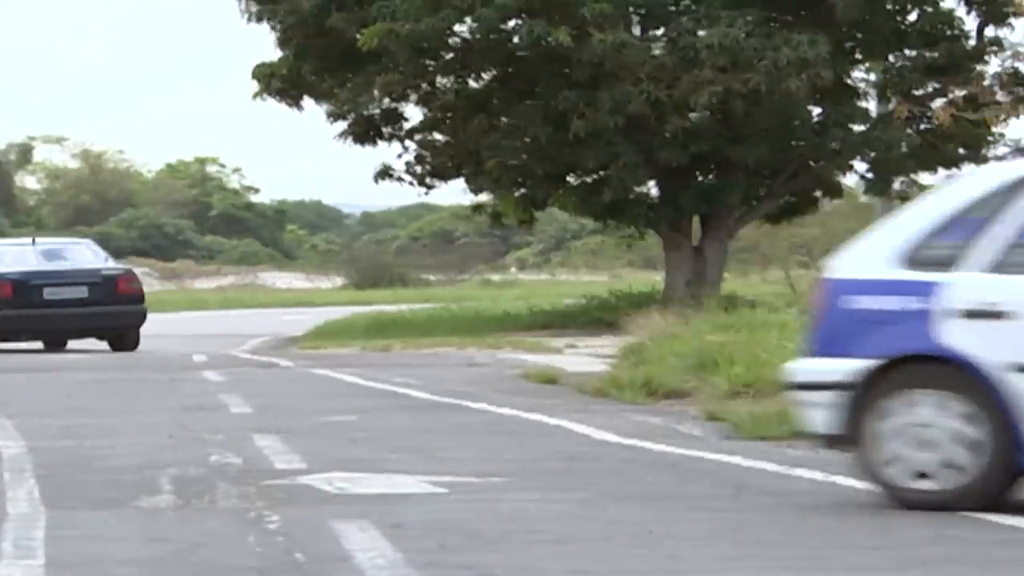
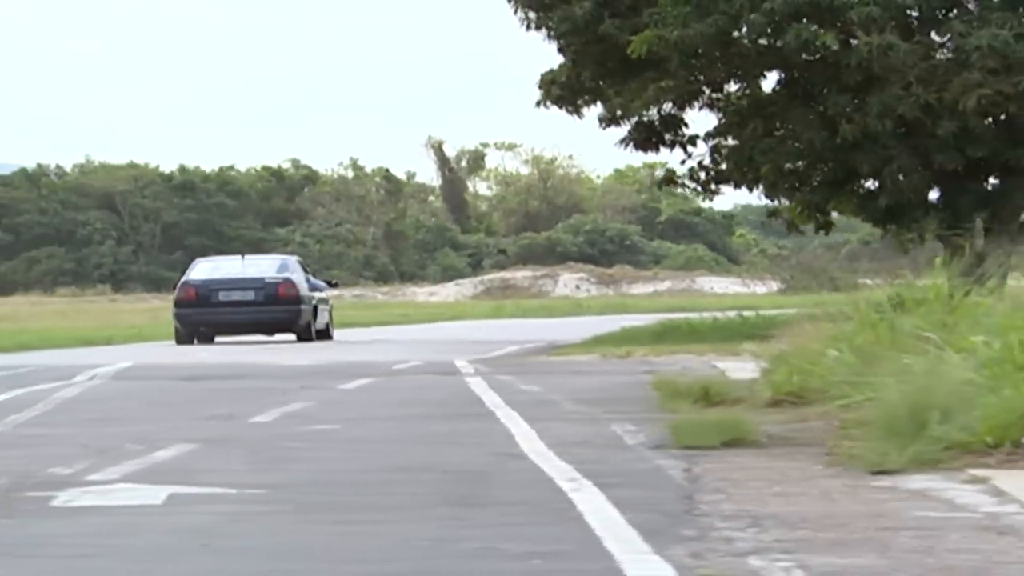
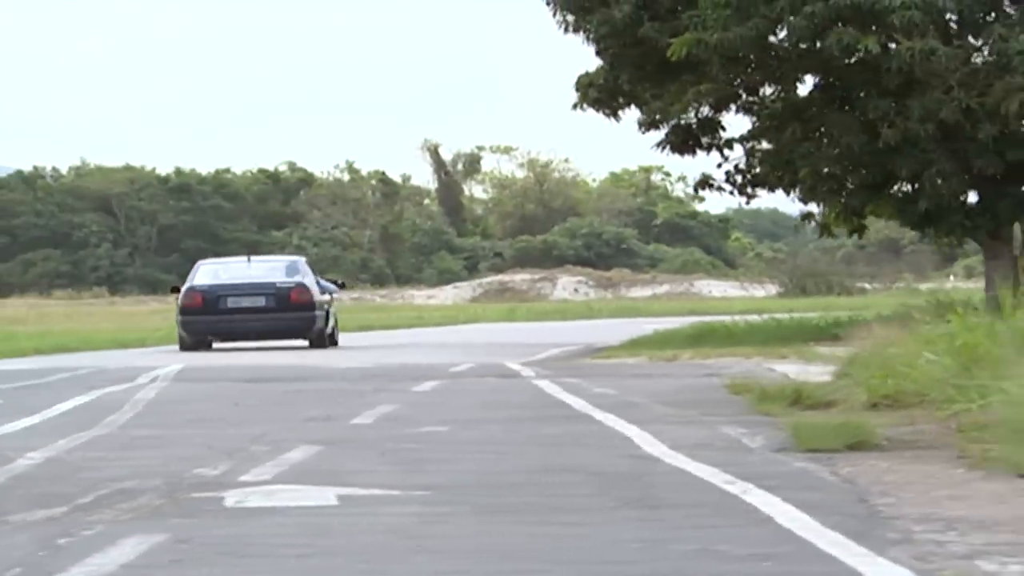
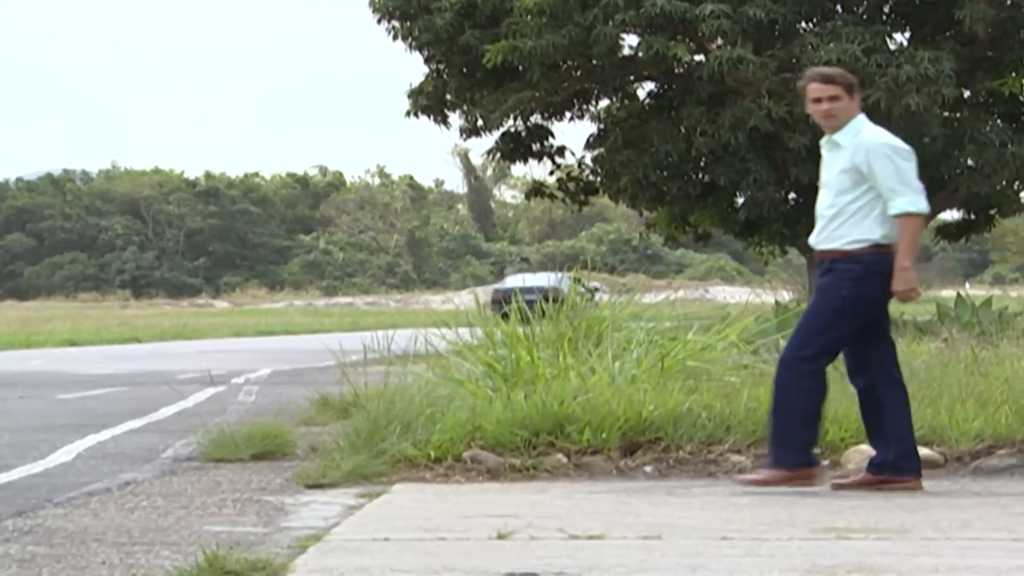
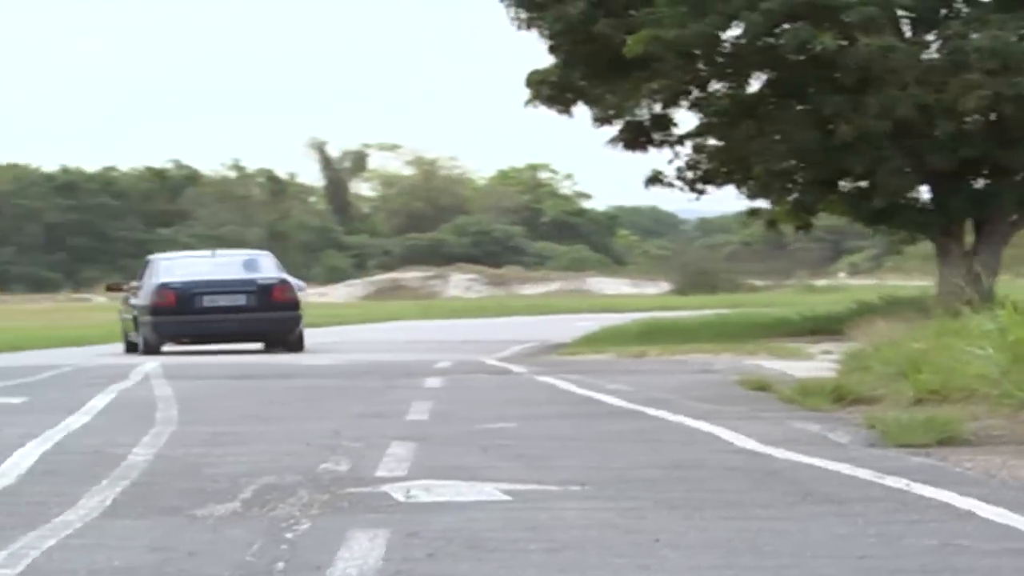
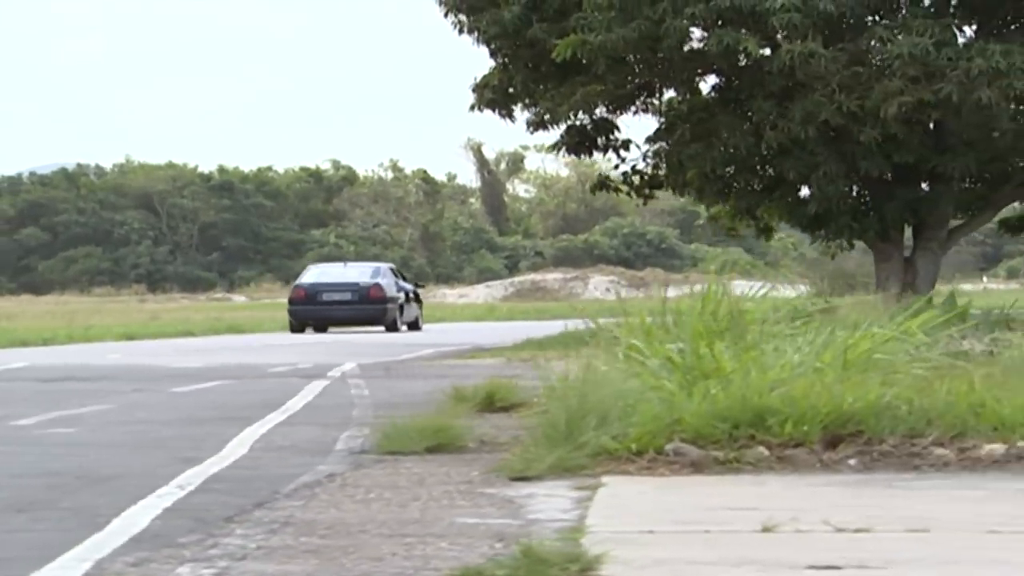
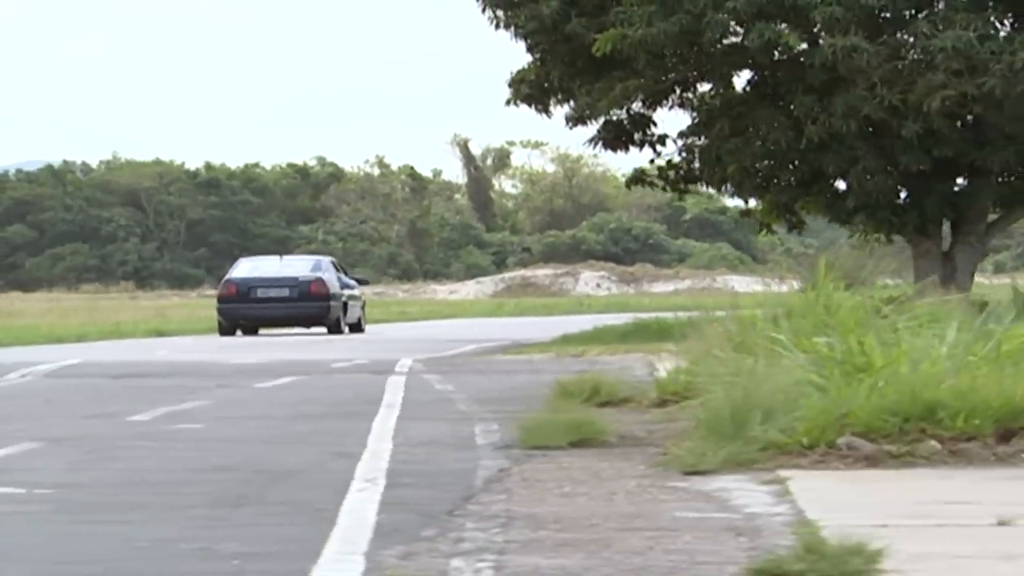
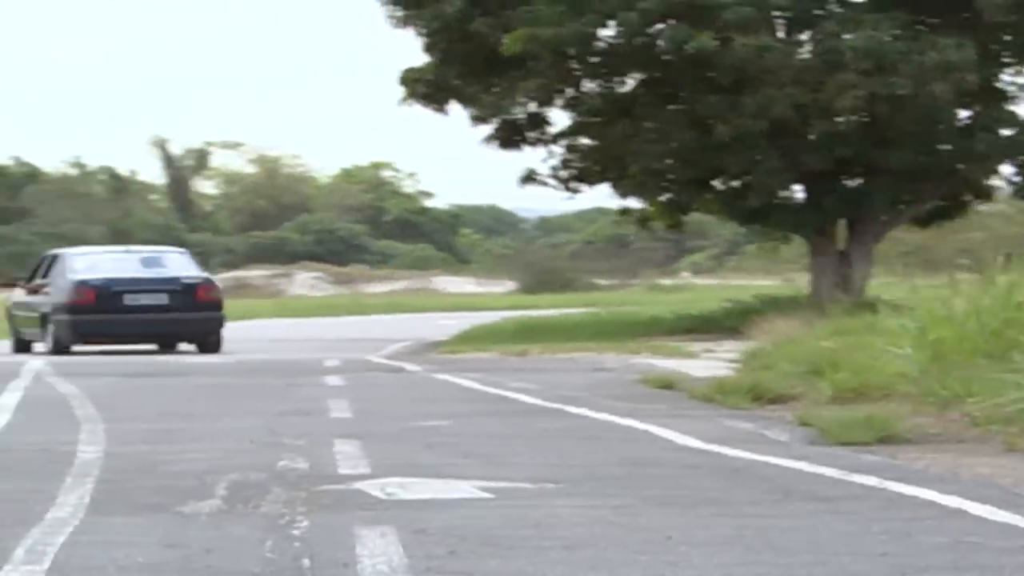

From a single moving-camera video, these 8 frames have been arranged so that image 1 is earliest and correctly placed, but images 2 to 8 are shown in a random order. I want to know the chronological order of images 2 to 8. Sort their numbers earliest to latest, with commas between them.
8, 5, 3, 2, 7, 6, 4
